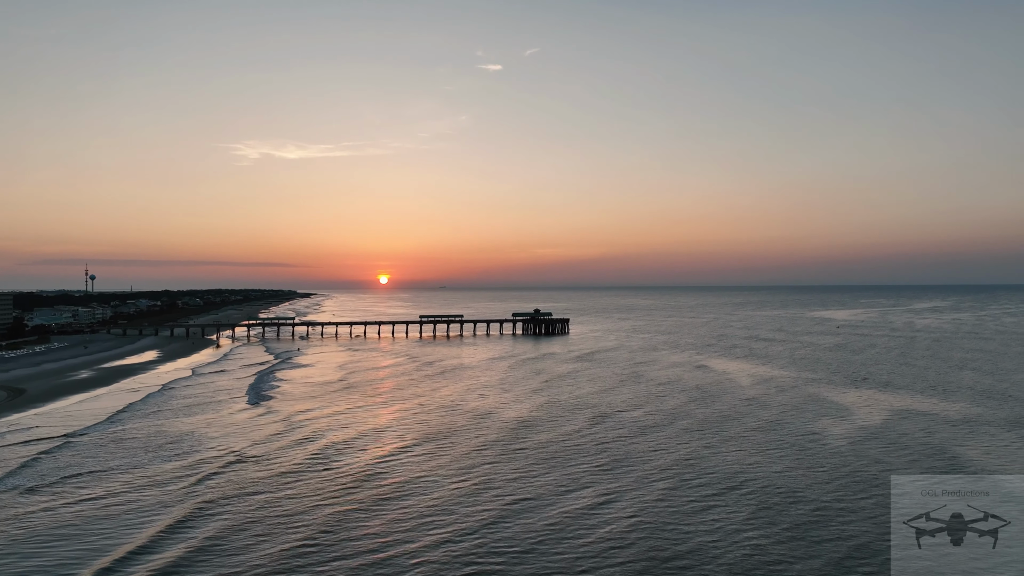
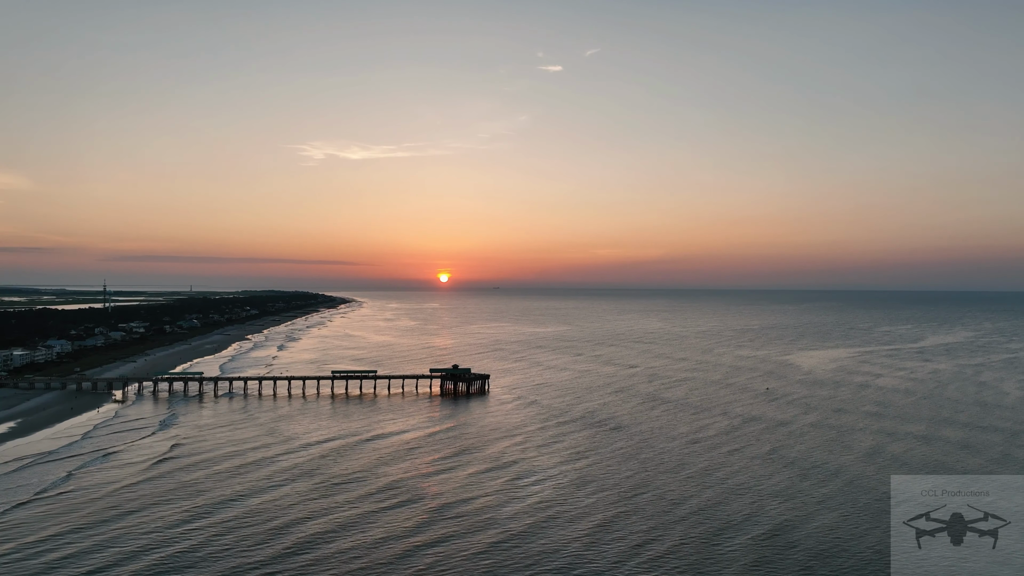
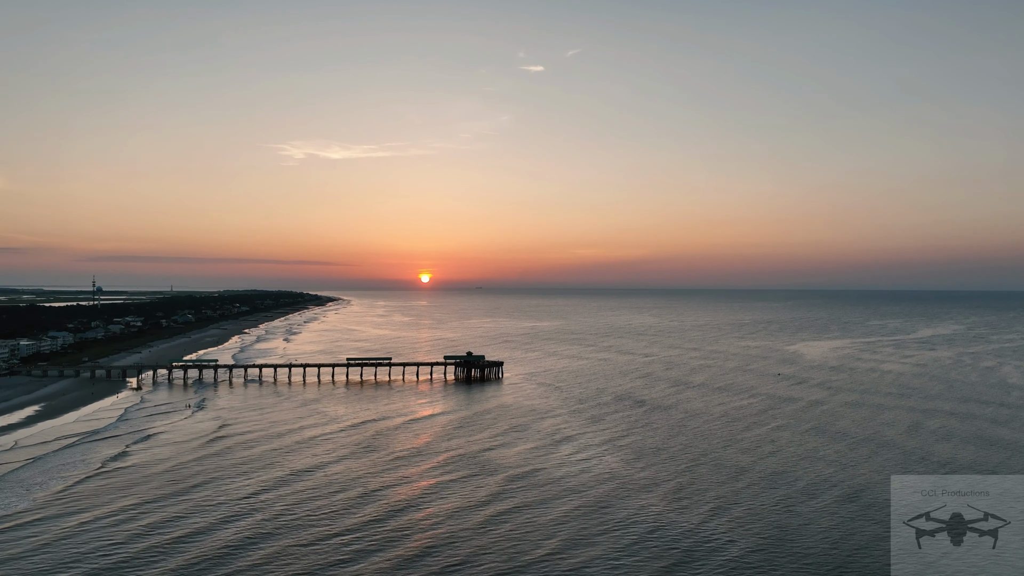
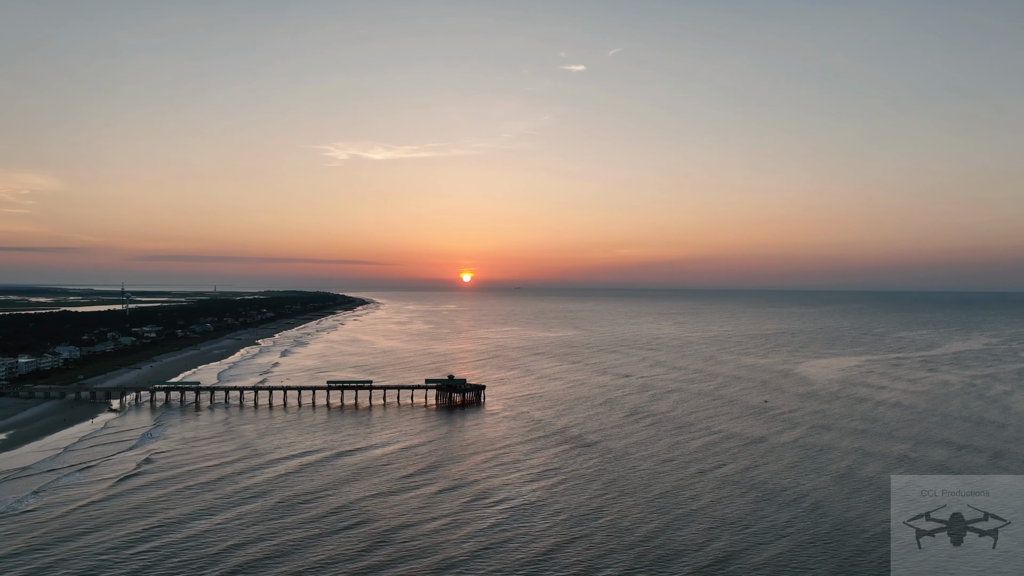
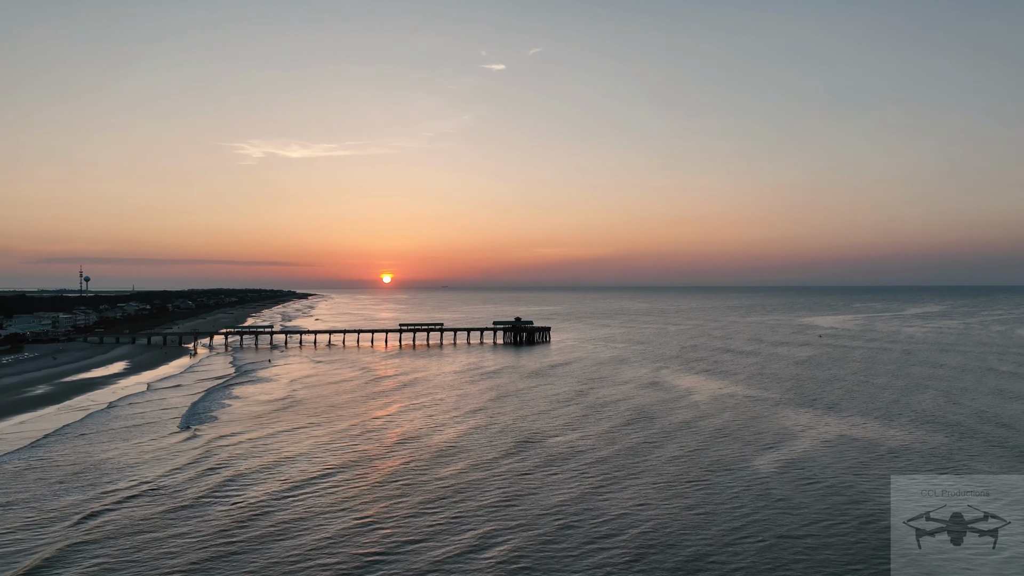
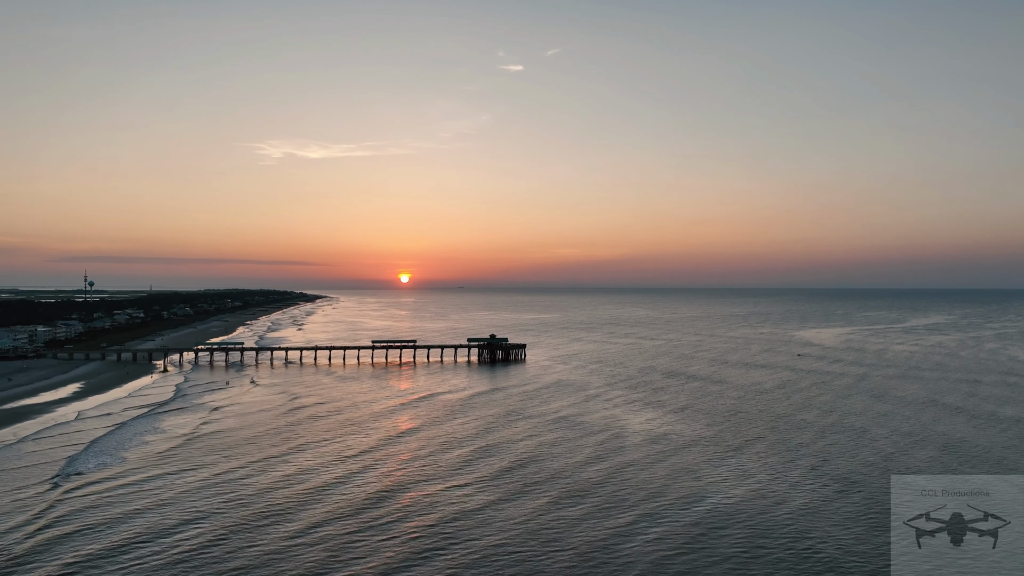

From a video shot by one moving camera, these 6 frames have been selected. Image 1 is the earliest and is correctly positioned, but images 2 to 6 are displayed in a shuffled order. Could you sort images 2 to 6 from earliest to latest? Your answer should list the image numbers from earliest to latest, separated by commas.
5, 6, 3, 2, 4
